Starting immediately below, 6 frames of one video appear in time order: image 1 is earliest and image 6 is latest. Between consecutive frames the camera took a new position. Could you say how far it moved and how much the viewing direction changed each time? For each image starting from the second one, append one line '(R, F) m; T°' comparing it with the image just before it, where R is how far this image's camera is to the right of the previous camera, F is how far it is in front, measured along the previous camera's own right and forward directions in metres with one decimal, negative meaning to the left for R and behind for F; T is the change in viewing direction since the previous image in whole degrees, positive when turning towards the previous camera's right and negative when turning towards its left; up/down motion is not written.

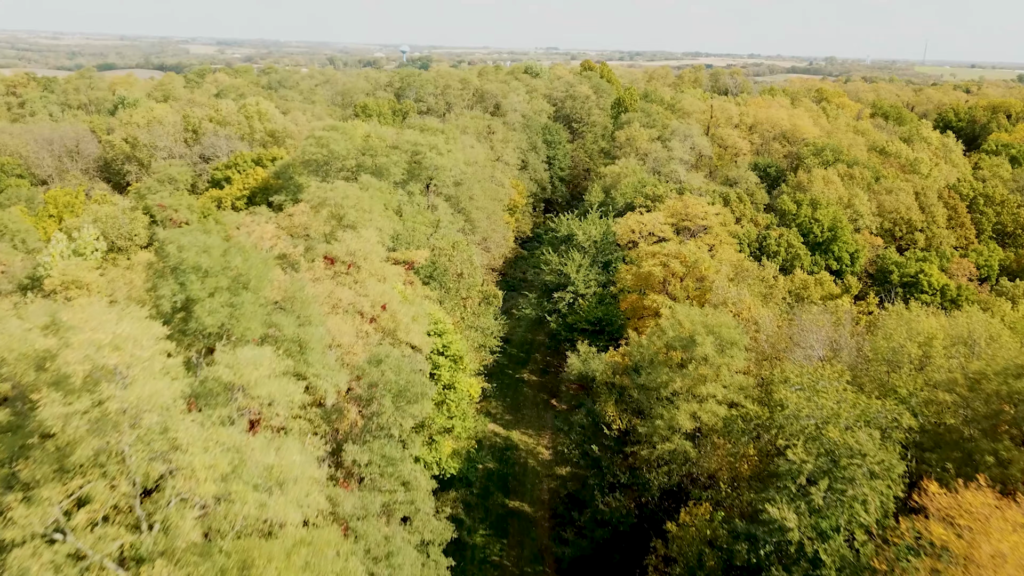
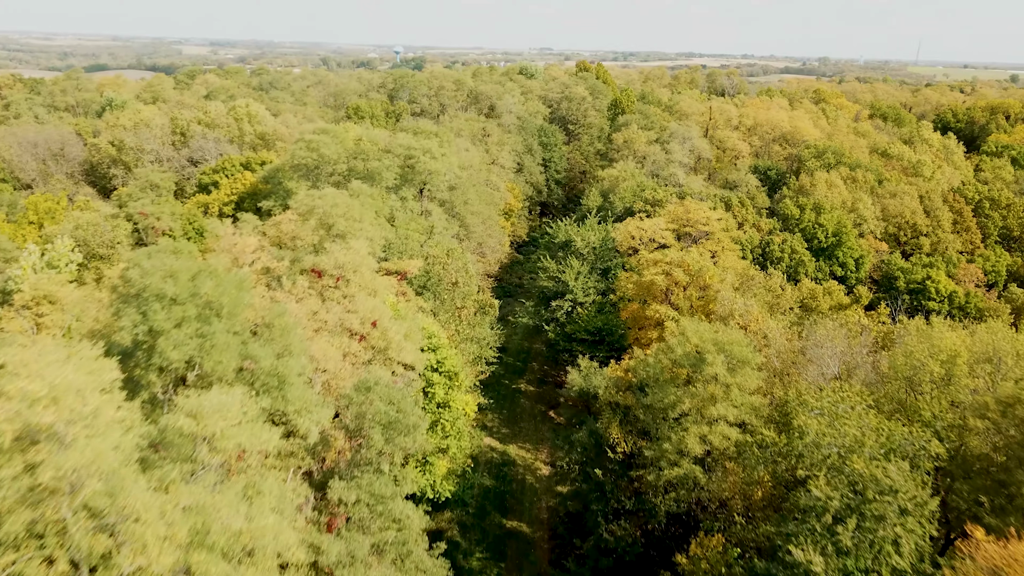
(-0.1, +1.5) m; 0°
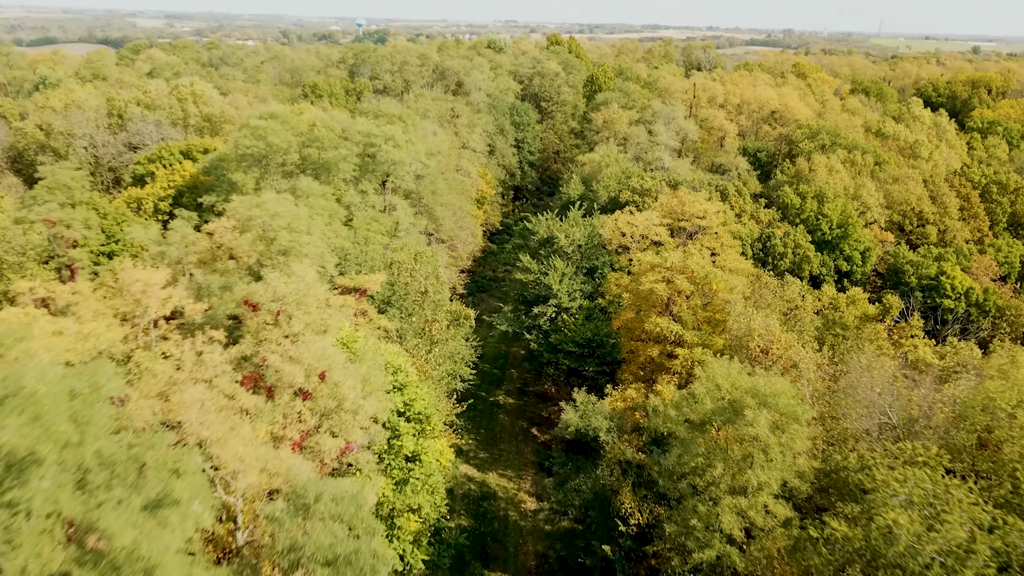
(-0.4, +5.4) m; +2°
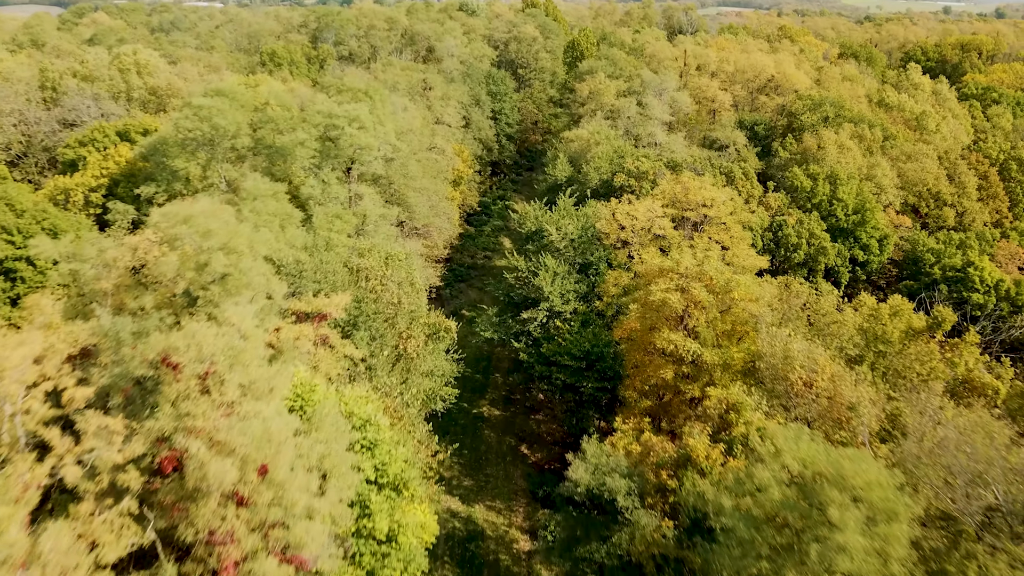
(-0.6, +5.2) m; +2°
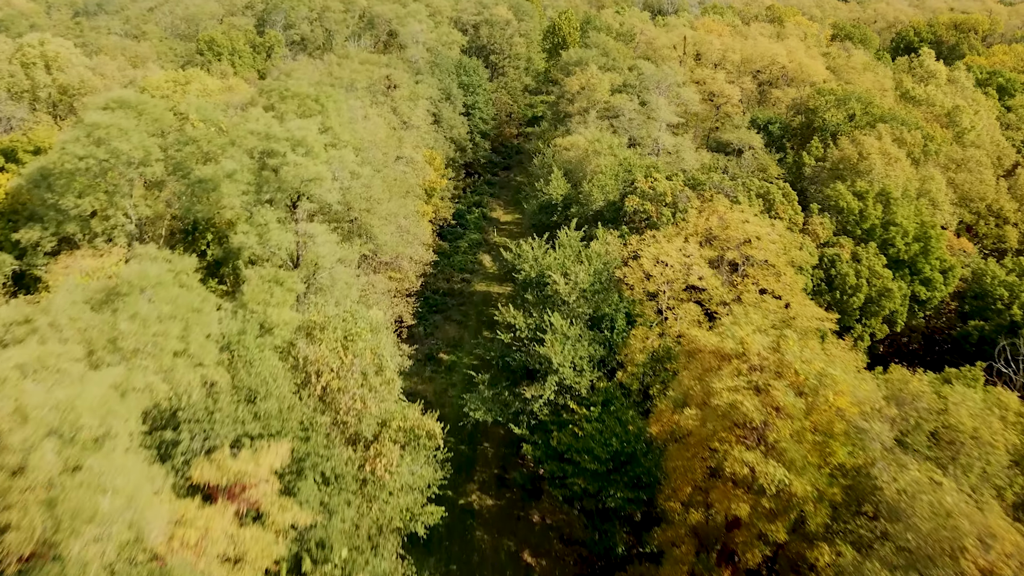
(-1.2, +8.7) m; +2°
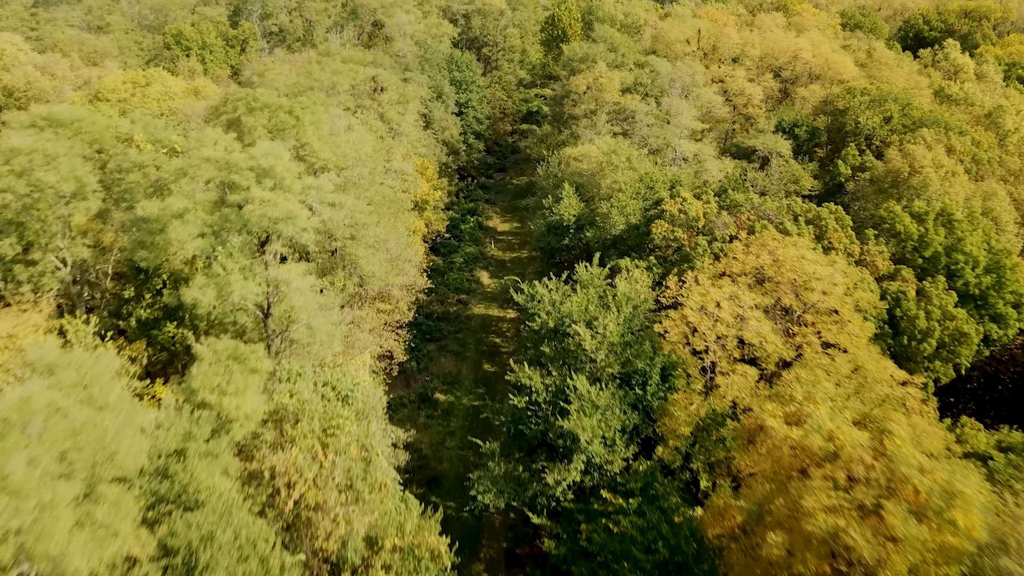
(-0.9, +5.3) m; +1°
